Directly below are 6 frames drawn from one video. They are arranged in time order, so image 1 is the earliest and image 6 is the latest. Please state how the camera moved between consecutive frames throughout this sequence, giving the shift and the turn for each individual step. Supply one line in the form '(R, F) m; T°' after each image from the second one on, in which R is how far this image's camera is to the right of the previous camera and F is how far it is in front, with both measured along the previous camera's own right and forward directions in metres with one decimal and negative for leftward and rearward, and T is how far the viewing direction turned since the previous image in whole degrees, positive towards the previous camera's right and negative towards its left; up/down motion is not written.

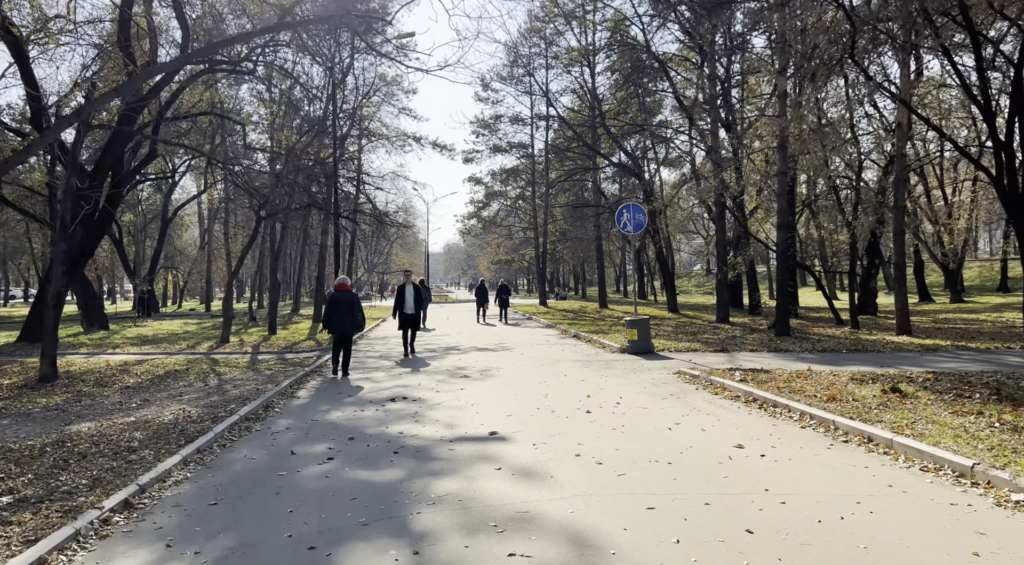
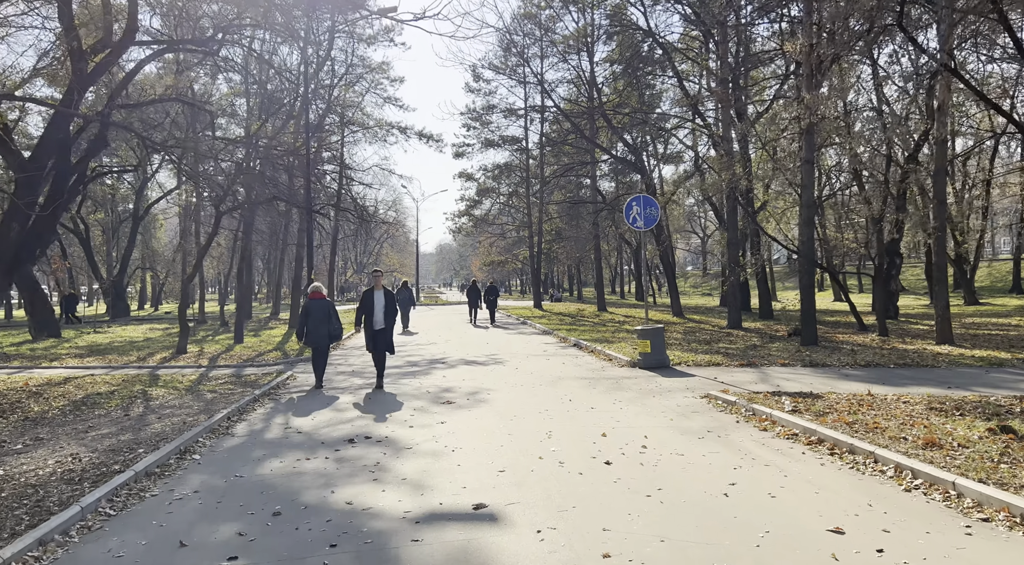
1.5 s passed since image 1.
(0.0, +1.7) m; +1°
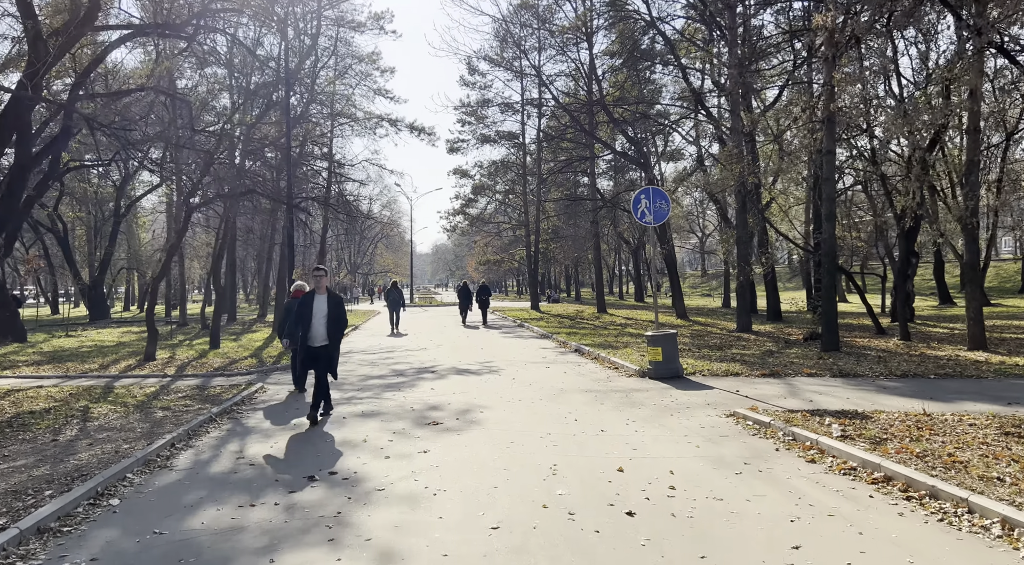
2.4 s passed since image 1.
(0.0, +1.1) m; 0°
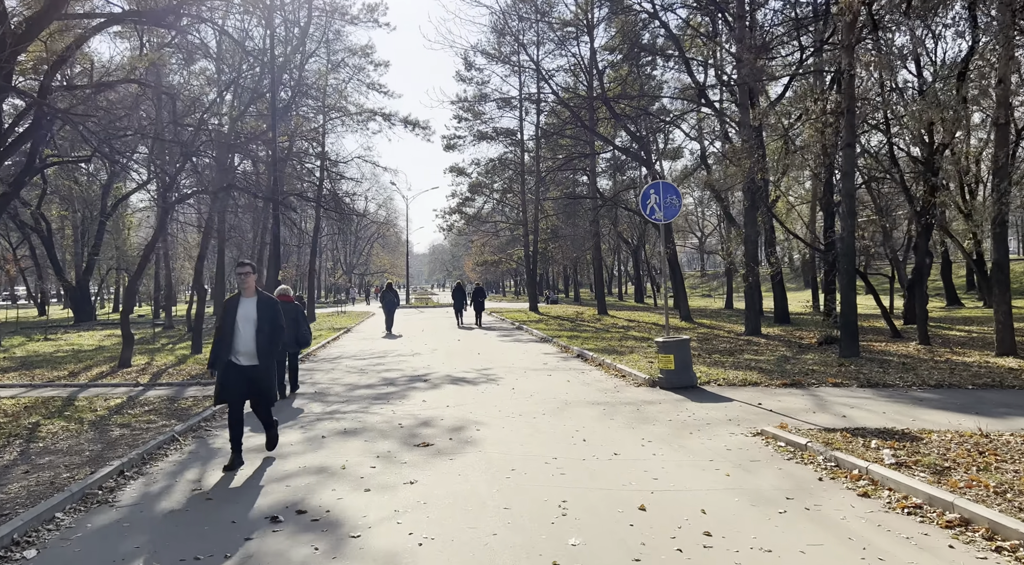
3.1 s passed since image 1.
(0.0, +0.8) m; 0°
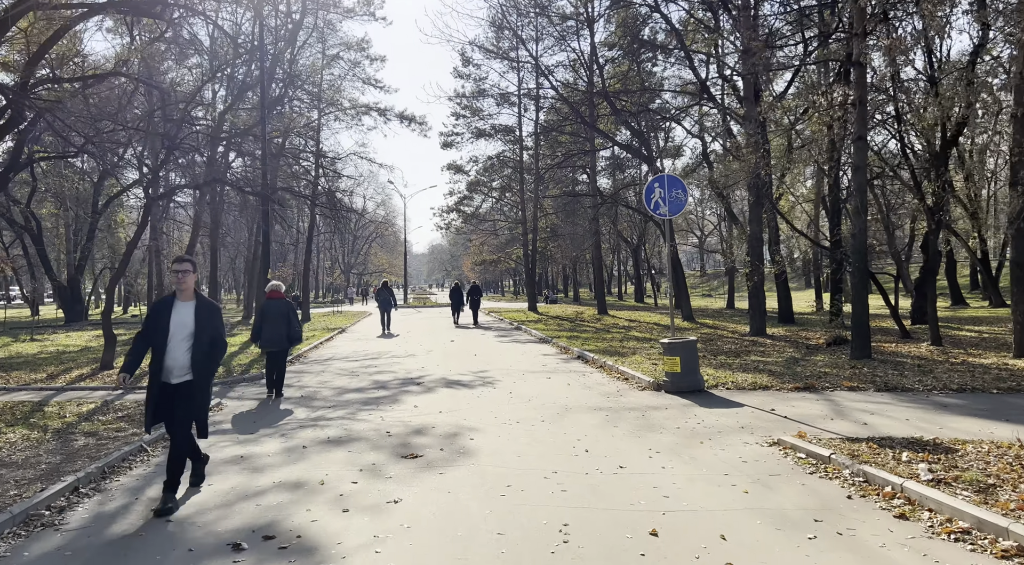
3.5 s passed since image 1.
(0.0, +0.5) m; 0°
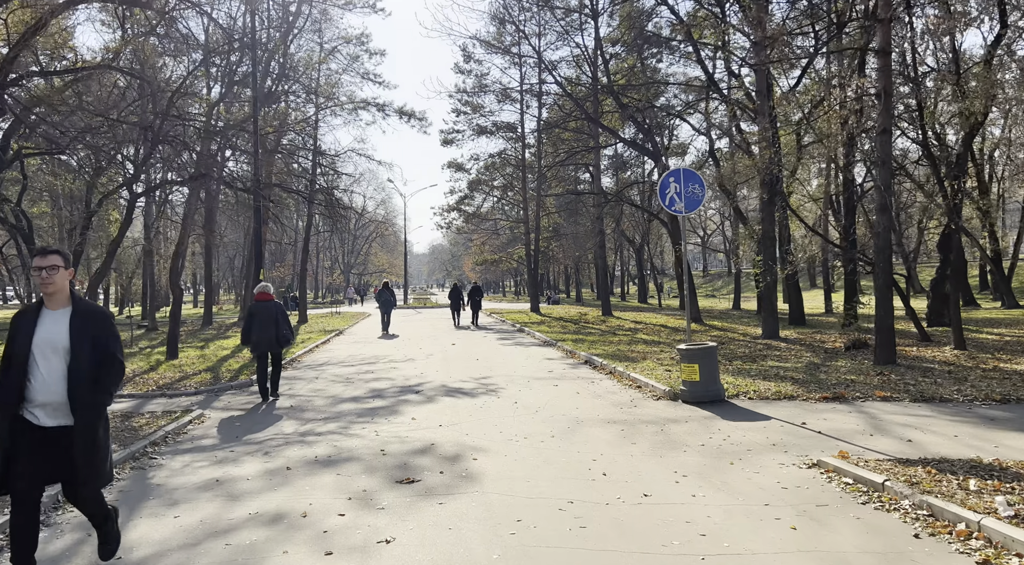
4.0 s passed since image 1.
(-0.1, +0.6) m; 0°
